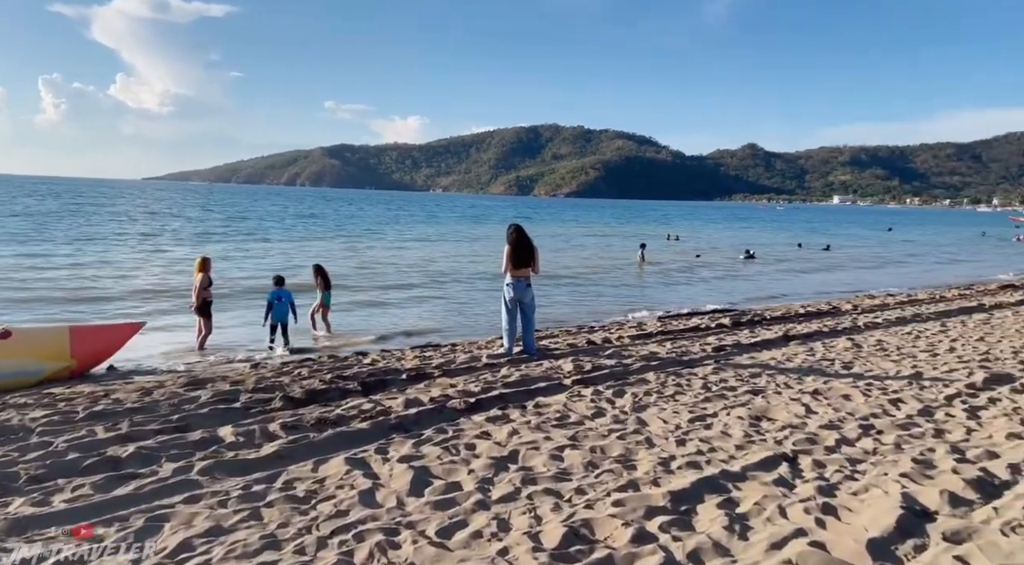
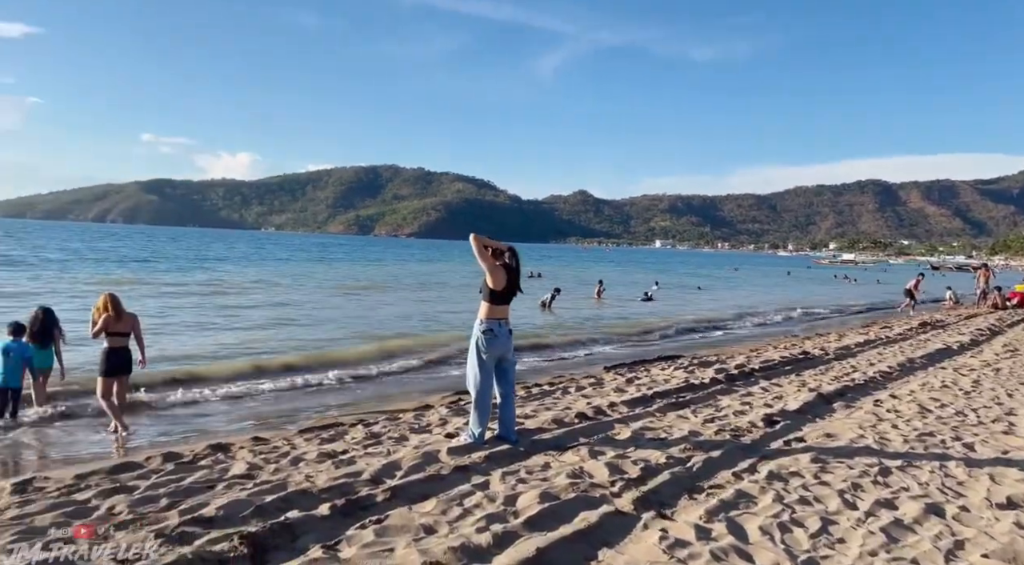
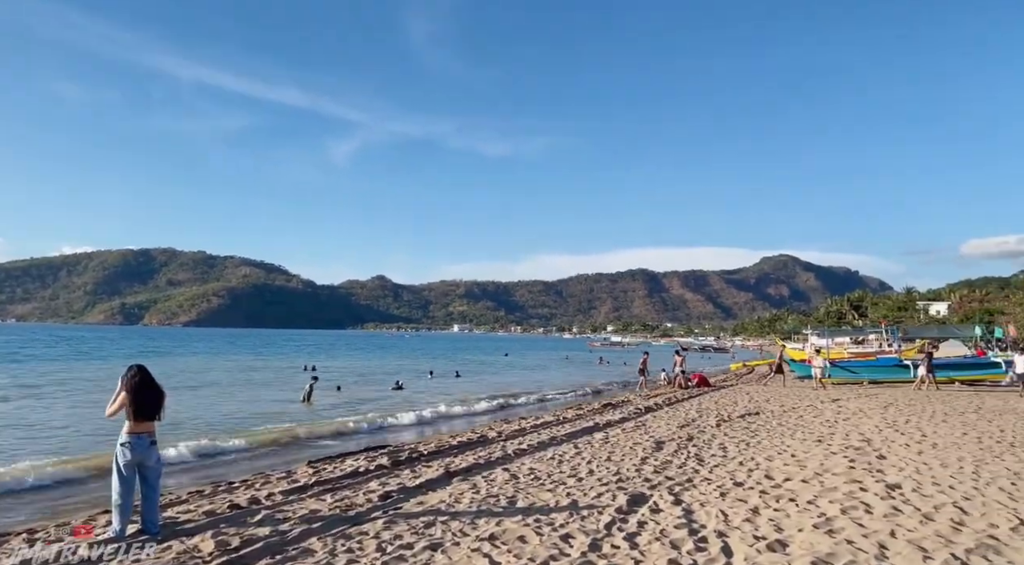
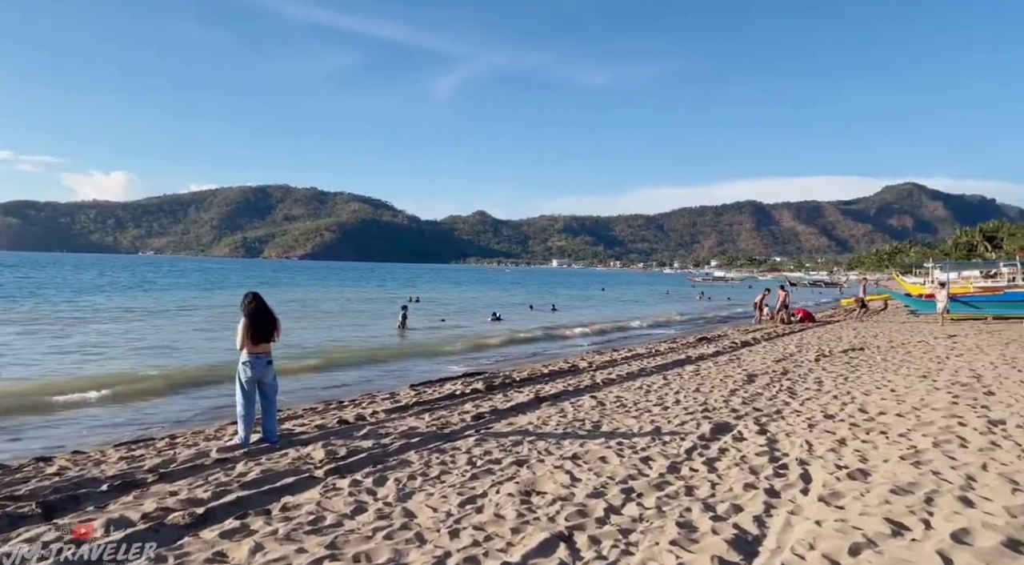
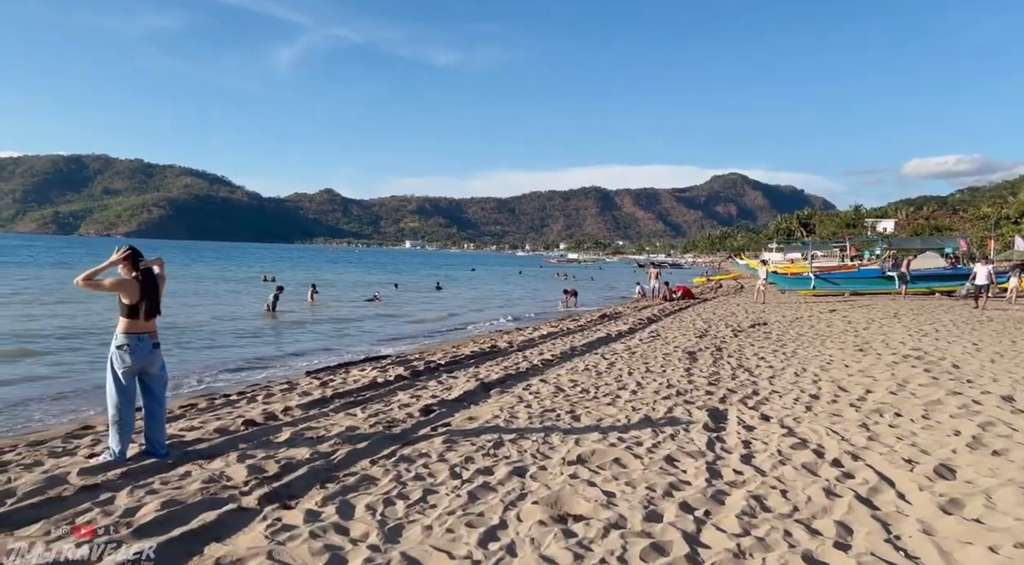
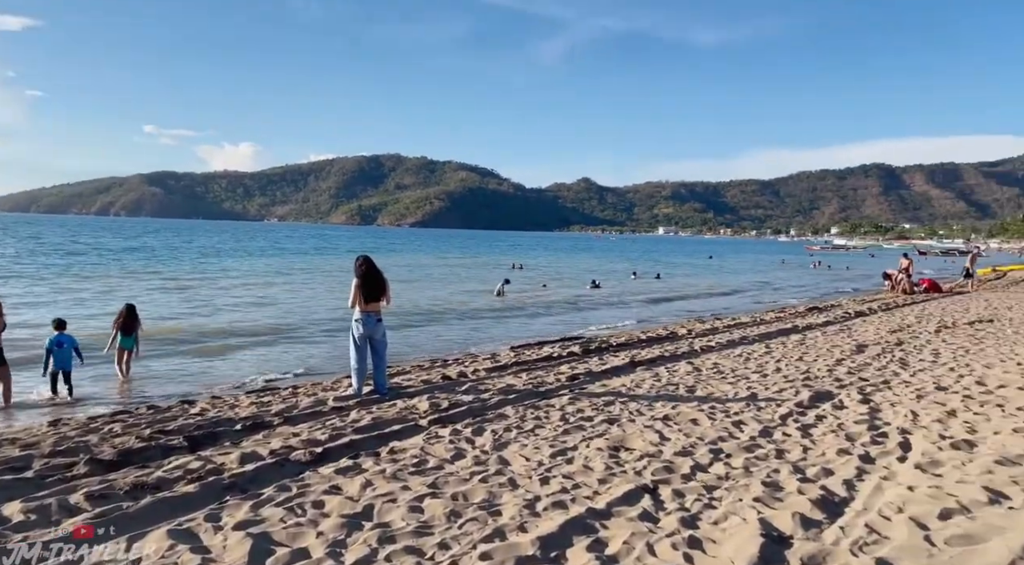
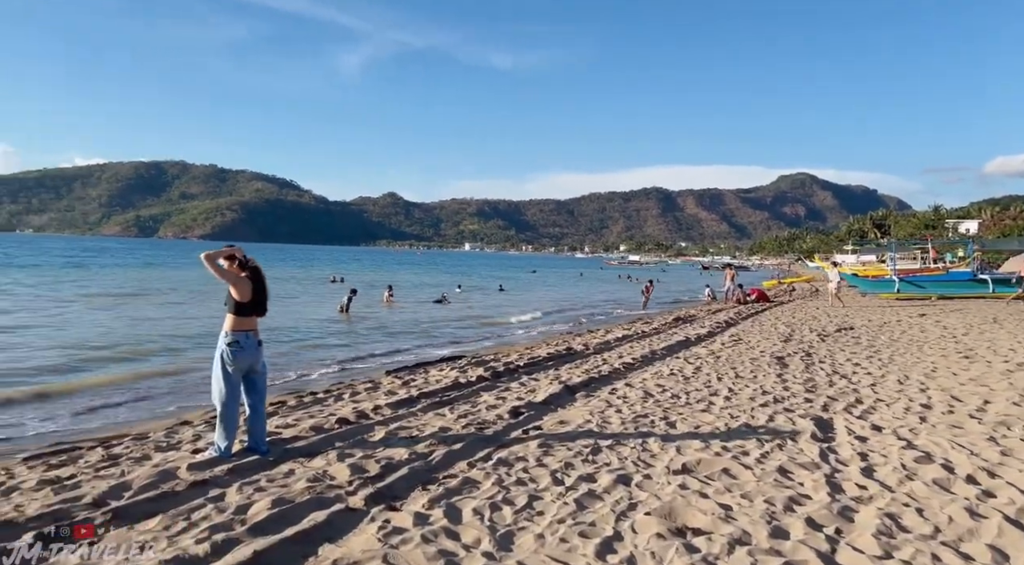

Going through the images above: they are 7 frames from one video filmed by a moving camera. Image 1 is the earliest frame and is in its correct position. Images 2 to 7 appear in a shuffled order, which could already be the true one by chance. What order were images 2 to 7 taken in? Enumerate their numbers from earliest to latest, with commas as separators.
6, 4, 3, 5, 7, 2
